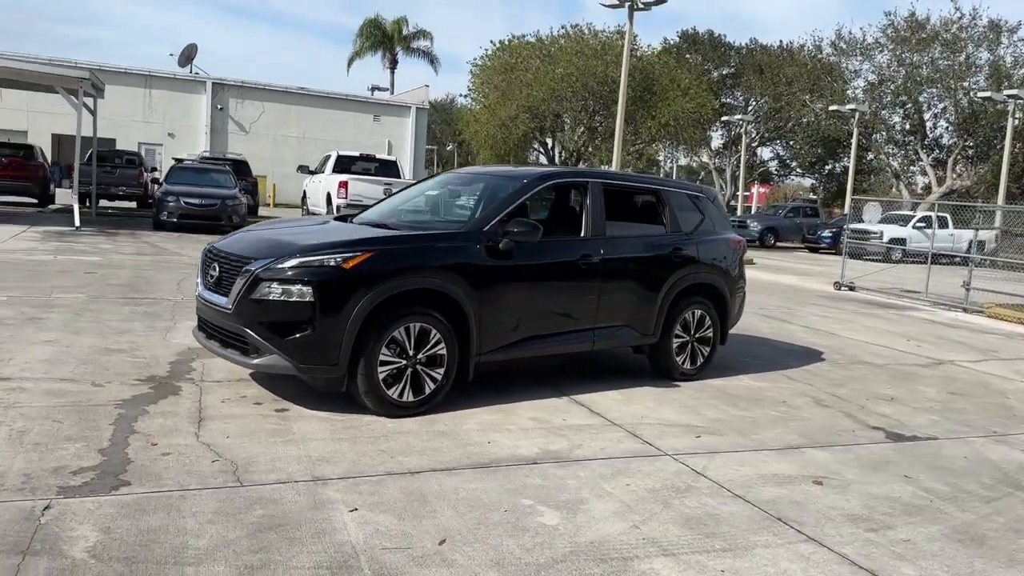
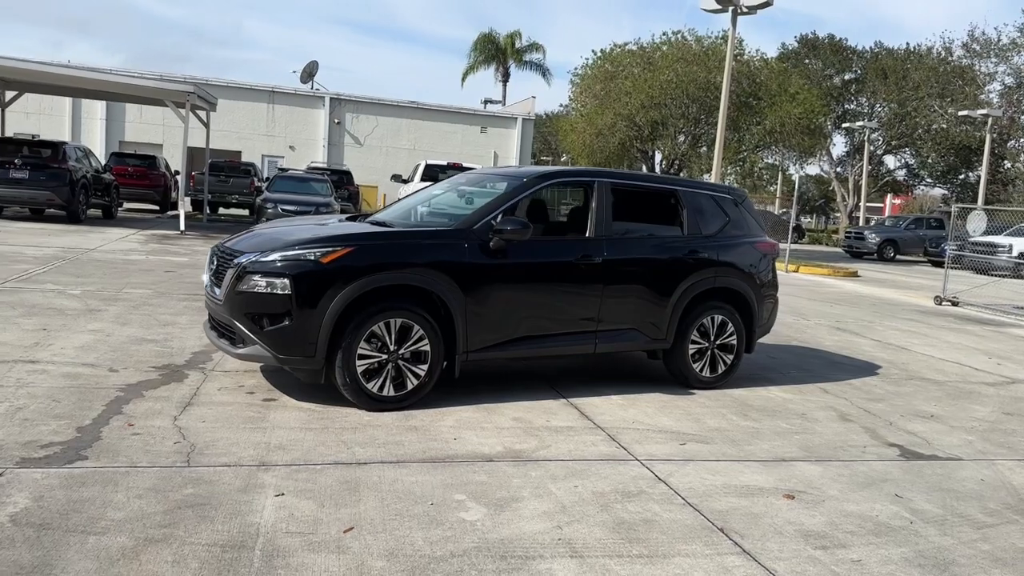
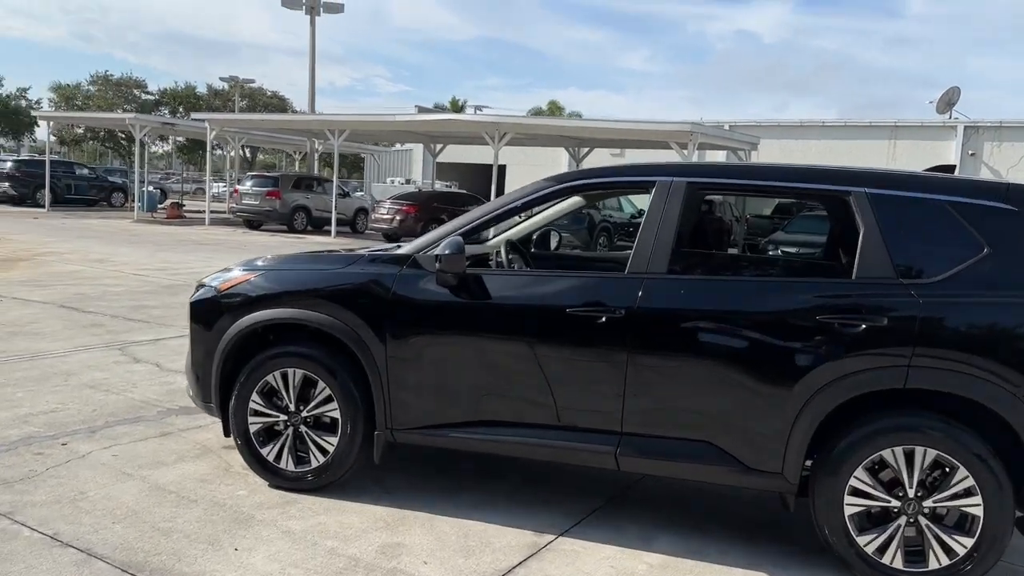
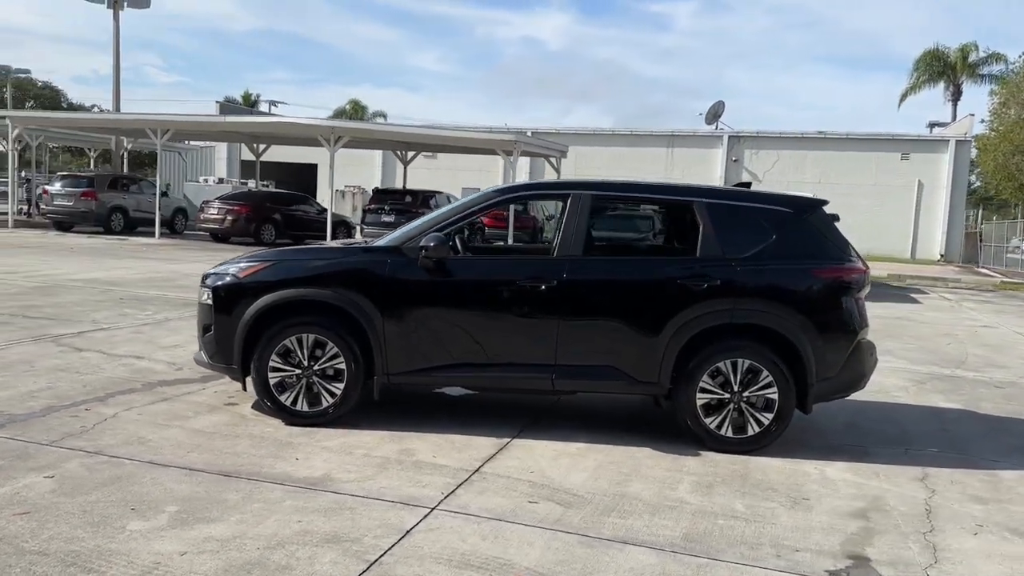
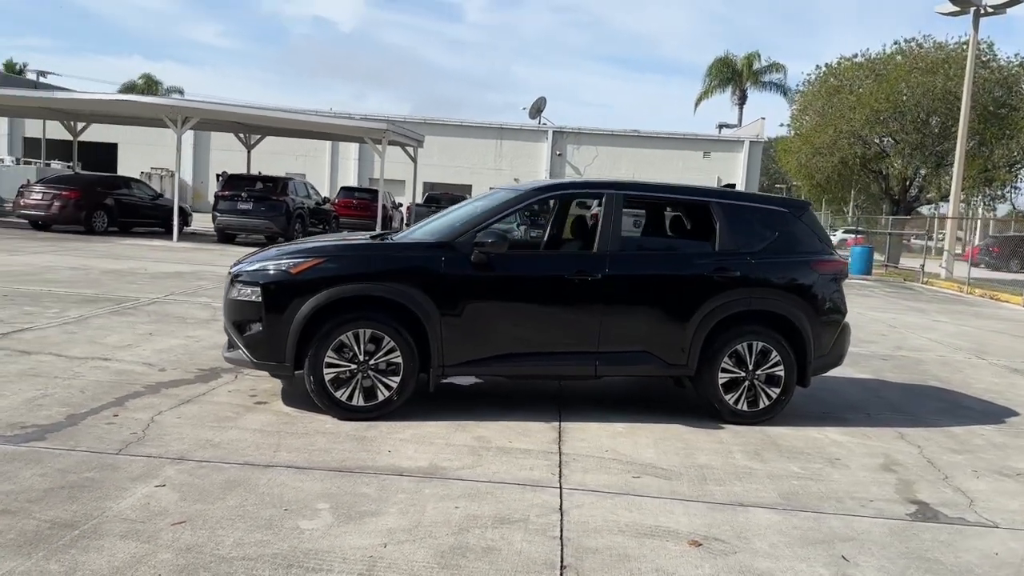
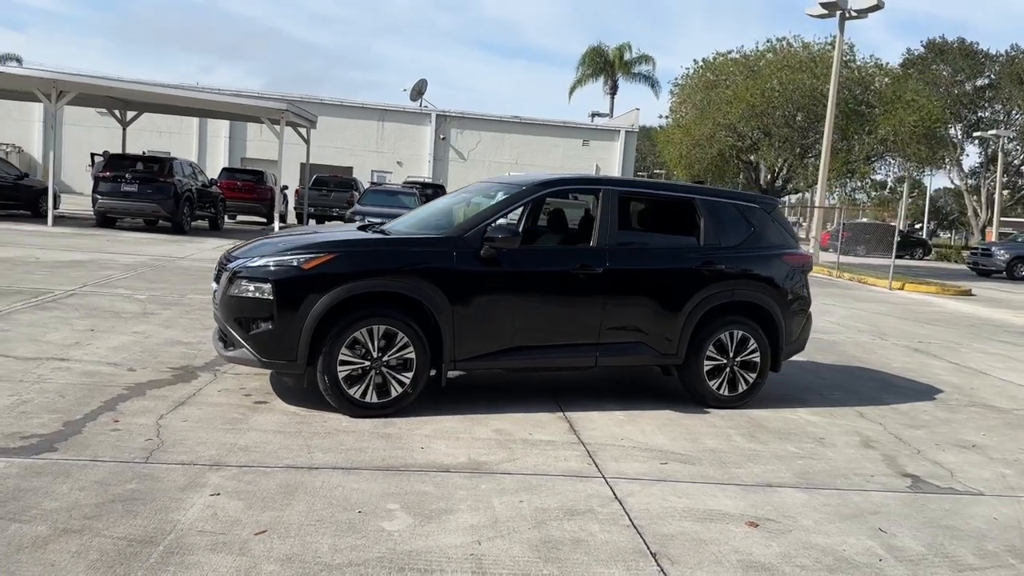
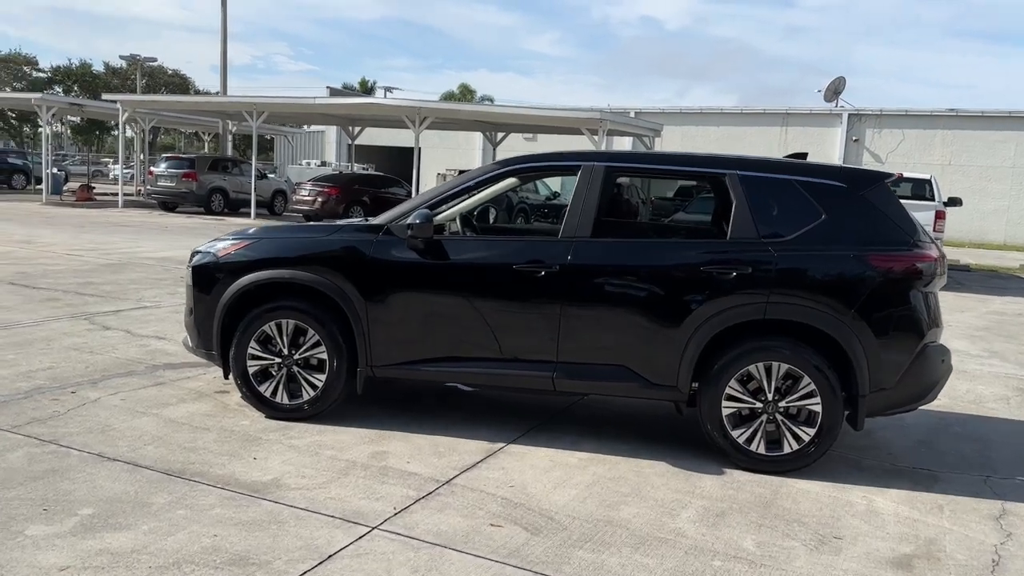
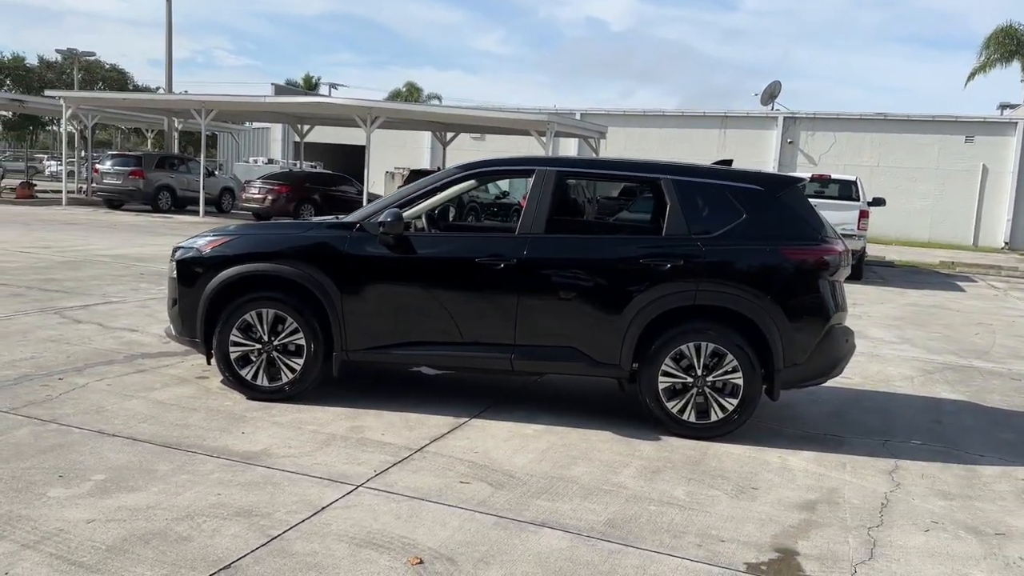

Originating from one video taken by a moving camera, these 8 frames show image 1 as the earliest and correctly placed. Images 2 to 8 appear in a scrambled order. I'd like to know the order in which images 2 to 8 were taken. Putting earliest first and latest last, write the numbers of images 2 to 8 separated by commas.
2, 6, 5, 4, 8, 7, 3
